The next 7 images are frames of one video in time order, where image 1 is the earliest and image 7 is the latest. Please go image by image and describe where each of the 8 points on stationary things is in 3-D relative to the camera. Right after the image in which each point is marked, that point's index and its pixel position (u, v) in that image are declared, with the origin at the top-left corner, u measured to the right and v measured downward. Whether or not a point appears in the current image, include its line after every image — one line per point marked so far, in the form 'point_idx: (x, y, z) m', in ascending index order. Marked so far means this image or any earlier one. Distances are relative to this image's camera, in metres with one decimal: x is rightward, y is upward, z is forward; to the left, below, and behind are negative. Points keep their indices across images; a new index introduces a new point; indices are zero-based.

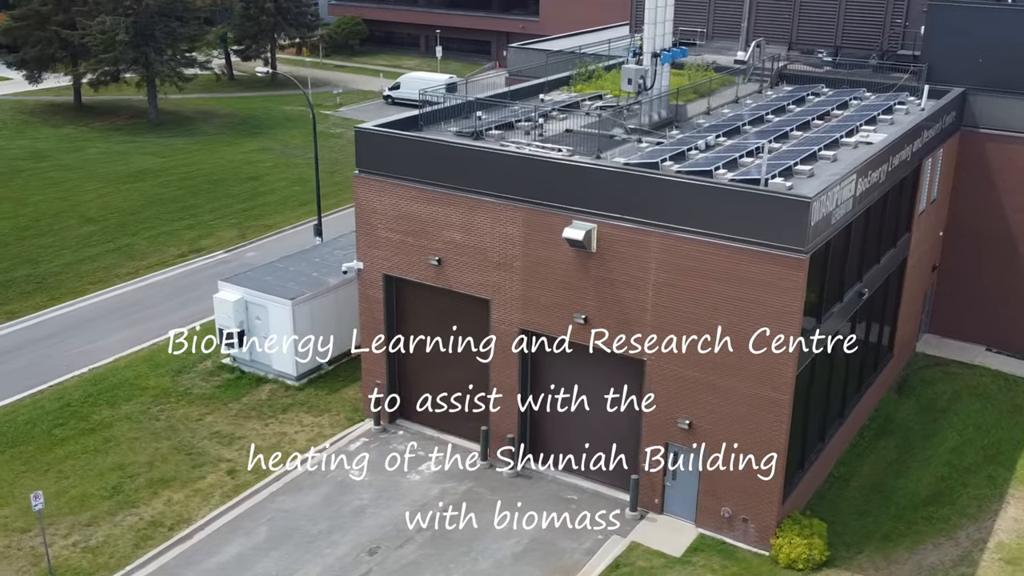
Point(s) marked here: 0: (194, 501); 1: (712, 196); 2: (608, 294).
0: (-5.6, -3.8, +18.5) m
1: (+3.1, +1.4, +16.0) m
2: (+1.6, -0.1, +17.4) m
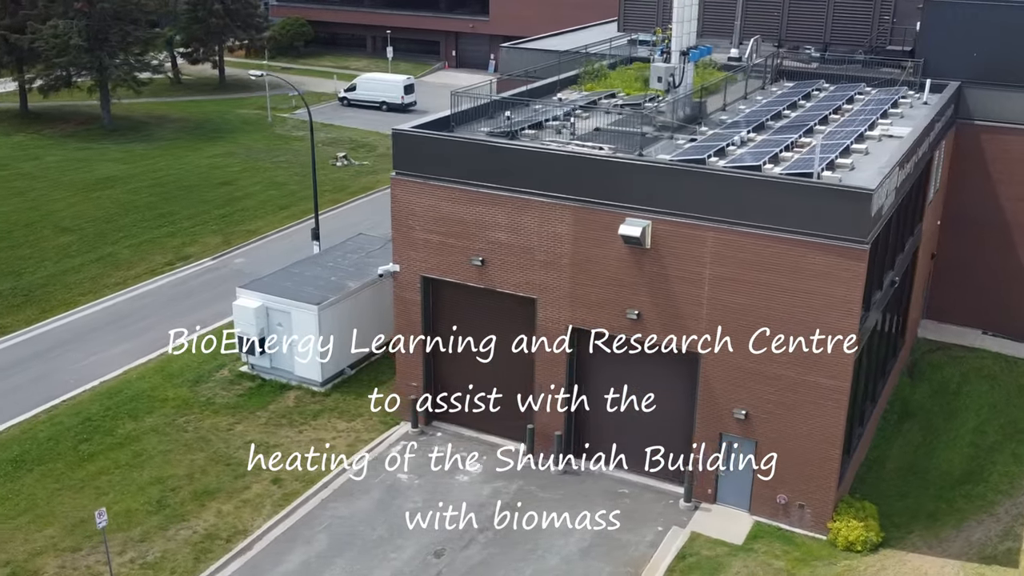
0: (-4.6, -3.9, +18.2) m
1: (+4.1, +1.5, +16.3) m
2: (+2.5, 0.0, +17.7) m
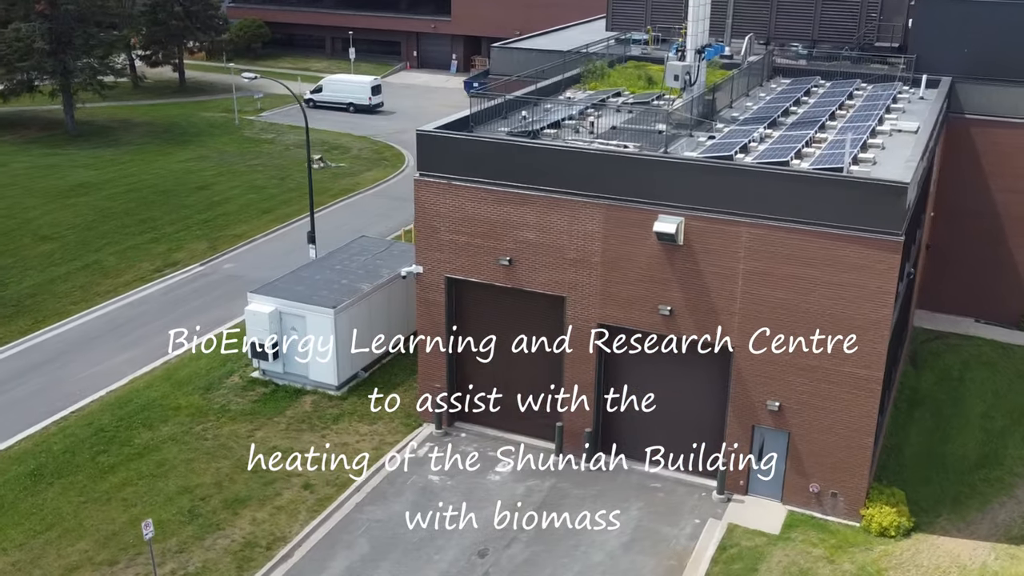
0: (-4.0, -4.0, +18.1) m
1: (+4.8, +1.6, +16.7) m
2: (+3.1, +0.1, +17.9) m
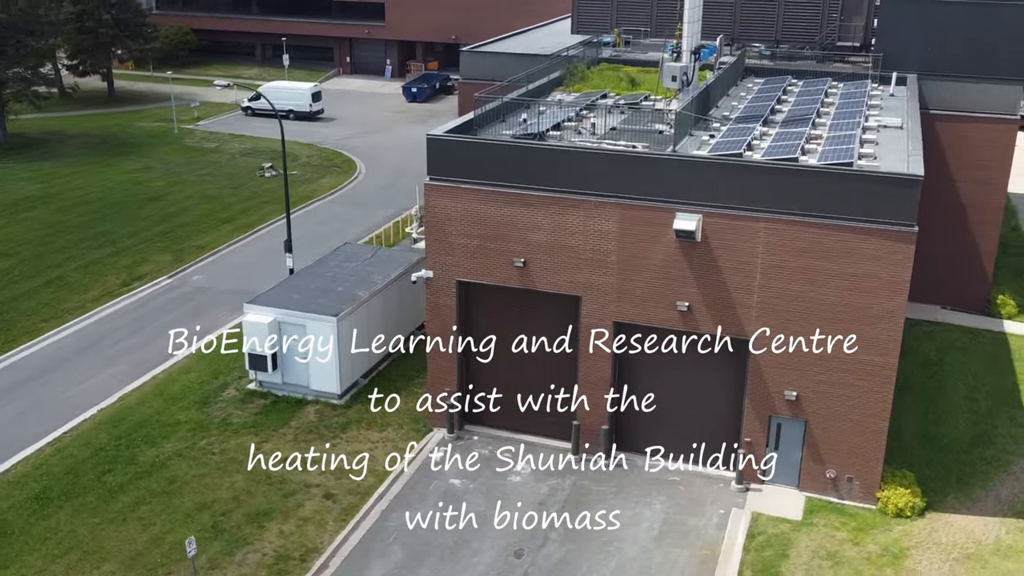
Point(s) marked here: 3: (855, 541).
0: (-3.4, -4.1, +17.8) m
1: (+5.2, +1.8, +17.2) m
2: (+3.5, +0.1, +18.3) m
3: (+5.8, -4.3, +17.6) m
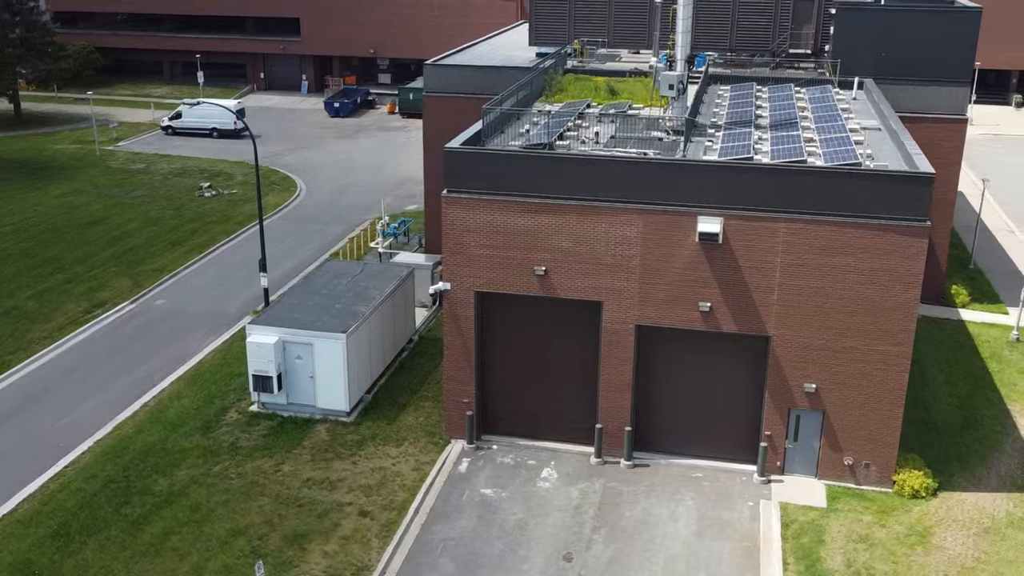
0: (-2.7, -4.4, +17.7) m
1: (+5.7, +1.9, +18.0) m
2: (+4.0, +0.1, +18.9) m
3: (+6.5, -4.1, +18.4) m
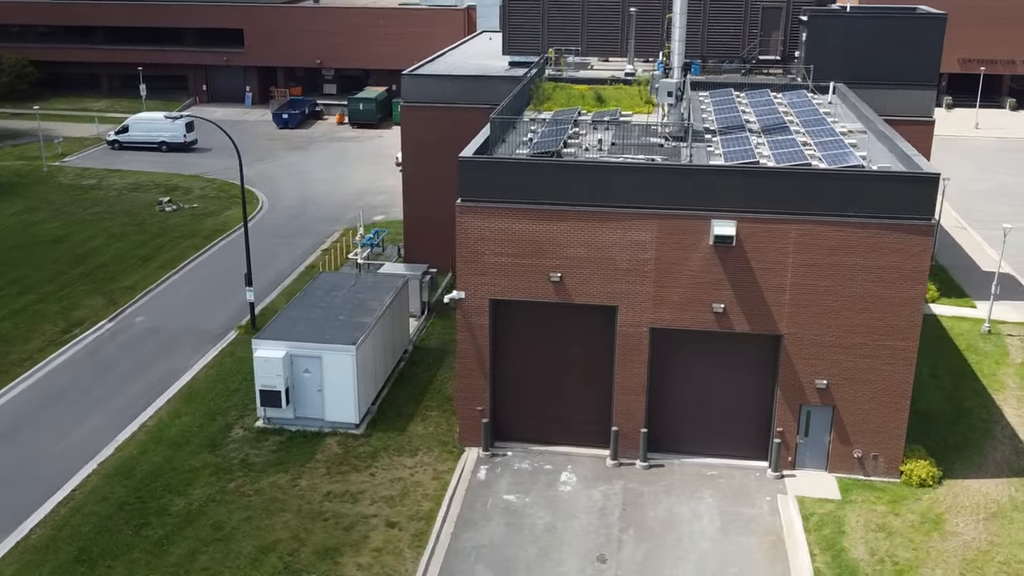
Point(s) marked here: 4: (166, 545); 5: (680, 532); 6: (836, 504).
0: (-2.1, -4.6, +17.6) m
1: (+6.1, +1.9, +18.7) m
2: (+4.3, +0.1, +19.4) m
3: (+7.0, -4.1, +19.1) m
4: (-6.0, -4.5, +18.2) m
5: (+3.0, -4.3, +18.5) m
6: (+6.0, -4.0, +19.4) m
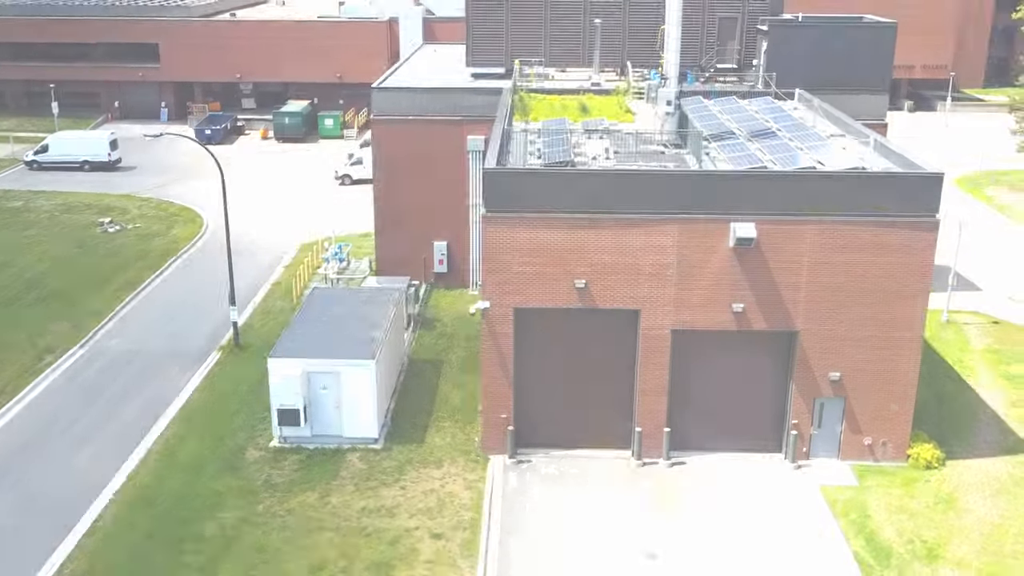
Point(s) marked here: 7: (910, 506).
0: (-1.2, -4.8, +17.7) m
1: (+6.6, +2.0, +19.7) m
2: (+4.9, +0.1, +20.2) m
3: (+7.7, -4.0, +20.2) m
4: (-5.1, -4.8, +17.8) m
5: (+3.8, -4.3, +19.1) m
6: (+6.7, -3.9, +20.3) m
7: (+7.5, -4.1, +19.7) m
